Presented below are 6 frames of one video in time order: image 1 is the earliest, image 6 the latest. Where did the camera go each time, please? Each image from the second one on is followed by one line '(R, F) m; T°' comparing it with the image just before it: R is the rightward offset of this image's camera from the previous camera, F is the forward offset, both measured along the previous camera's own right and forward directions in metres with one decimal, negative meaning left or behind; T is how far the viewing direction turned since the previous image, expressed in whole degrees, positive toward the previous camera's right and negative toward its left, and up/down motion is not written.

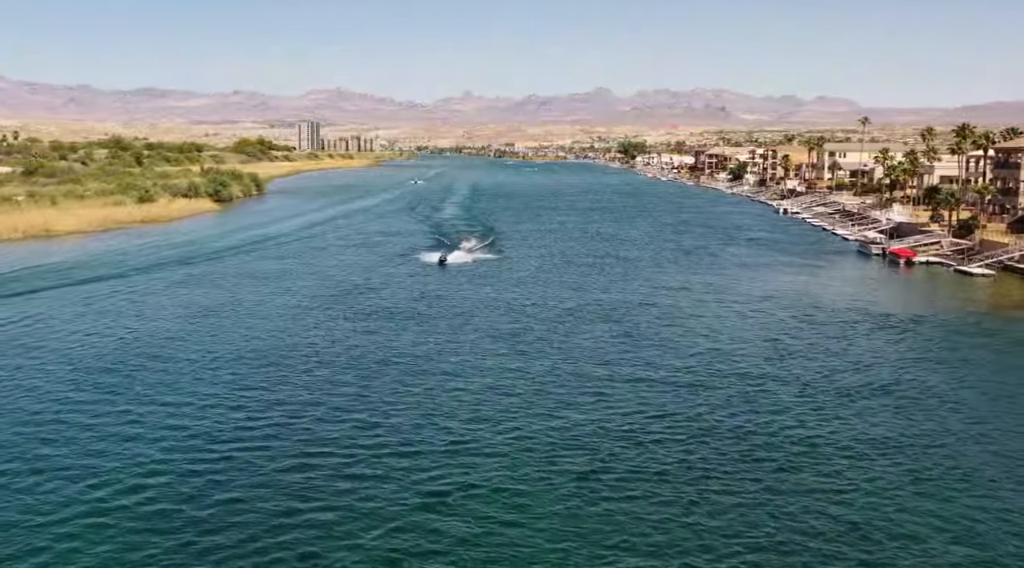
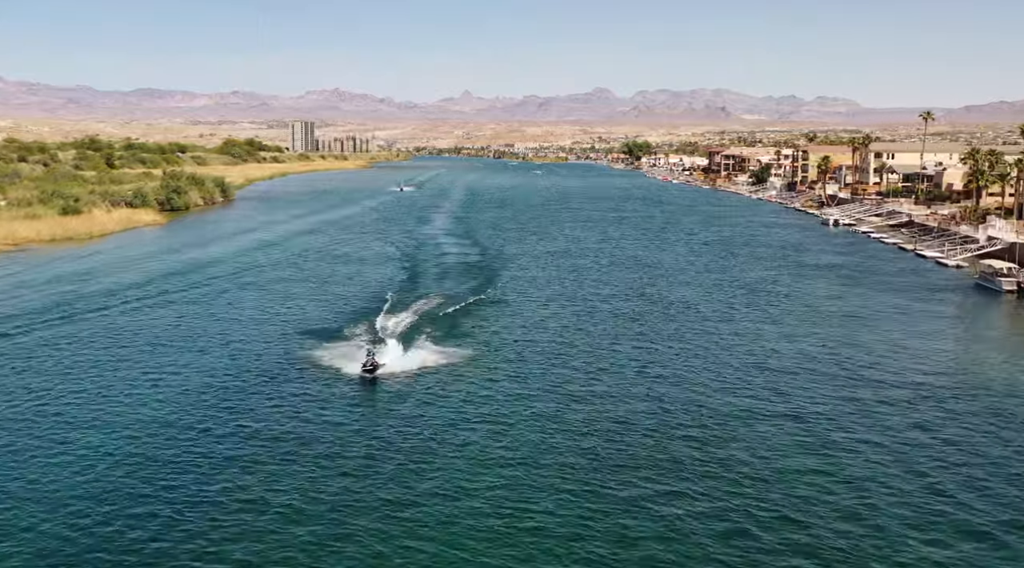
(-0.4, +25.3) m; 0°
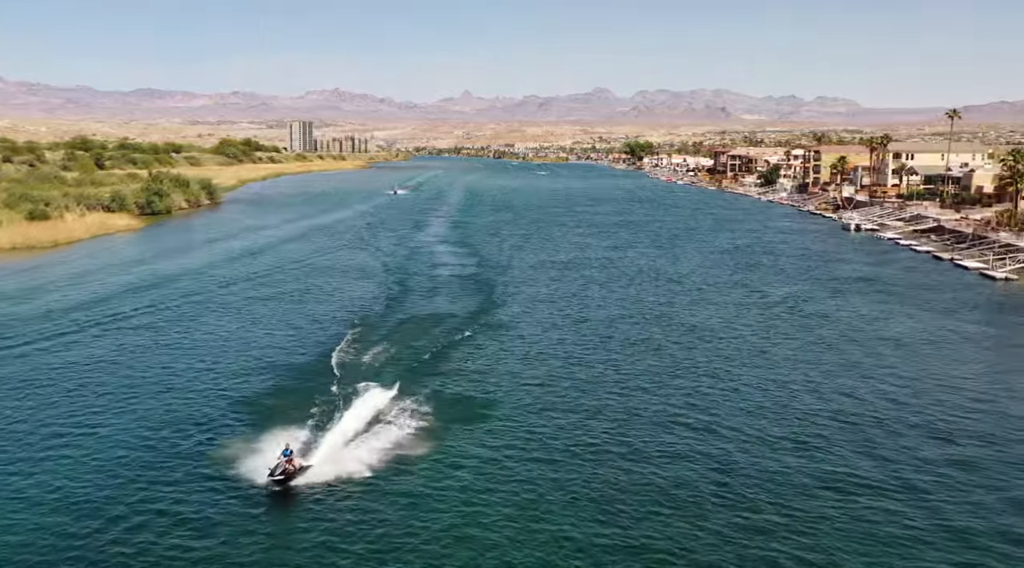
(-0.1, +8.4) m; 0°
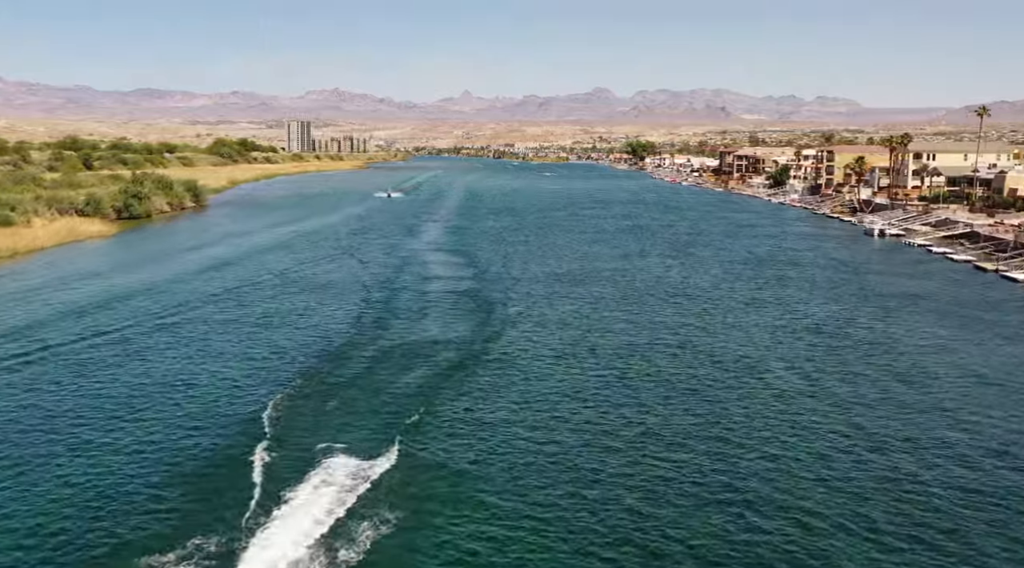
(-0.1, +8.4) m; 0°
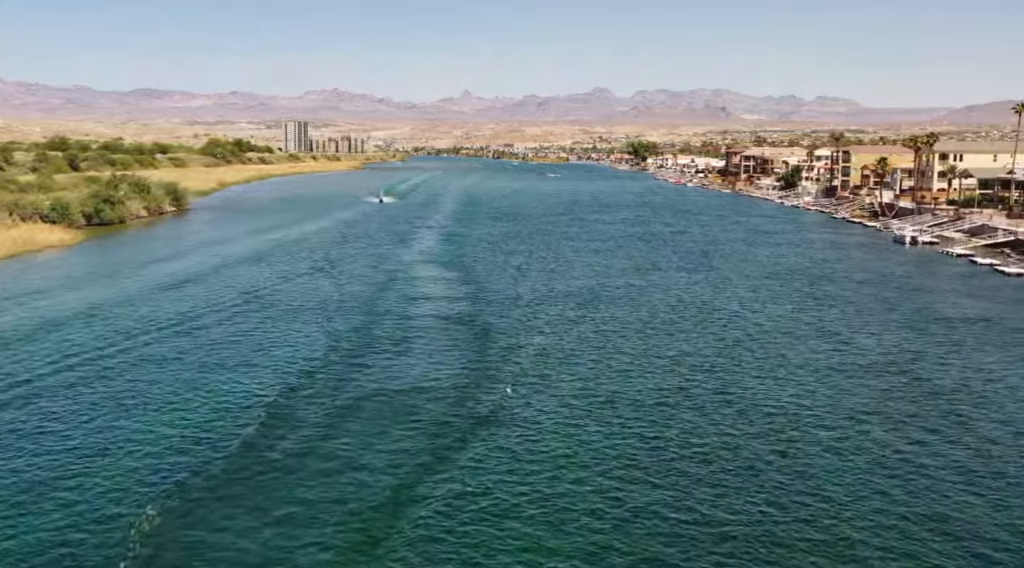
(-0.1, +9.7) m; 0°
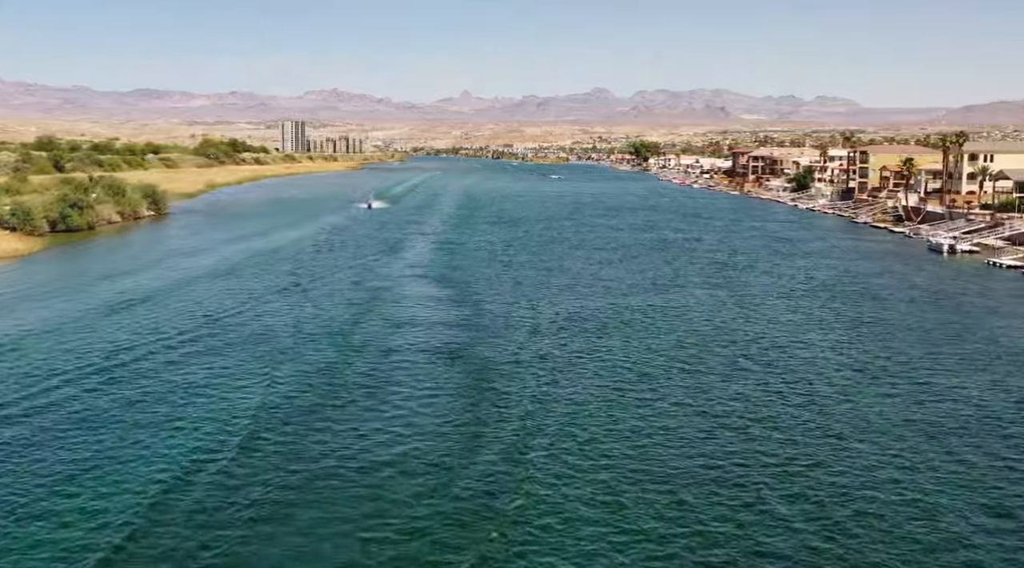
(-0.2, +9.6) m; 0°
